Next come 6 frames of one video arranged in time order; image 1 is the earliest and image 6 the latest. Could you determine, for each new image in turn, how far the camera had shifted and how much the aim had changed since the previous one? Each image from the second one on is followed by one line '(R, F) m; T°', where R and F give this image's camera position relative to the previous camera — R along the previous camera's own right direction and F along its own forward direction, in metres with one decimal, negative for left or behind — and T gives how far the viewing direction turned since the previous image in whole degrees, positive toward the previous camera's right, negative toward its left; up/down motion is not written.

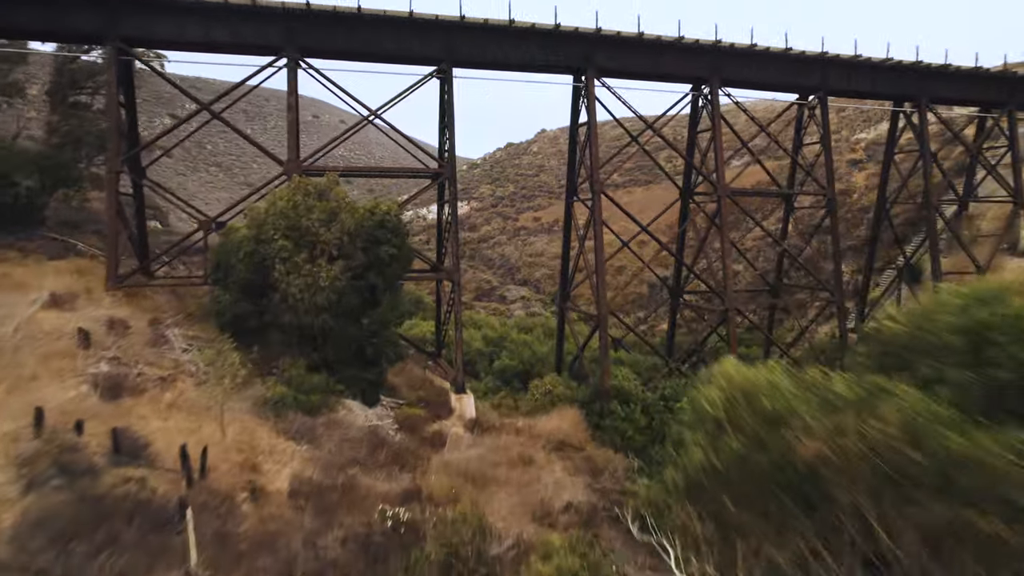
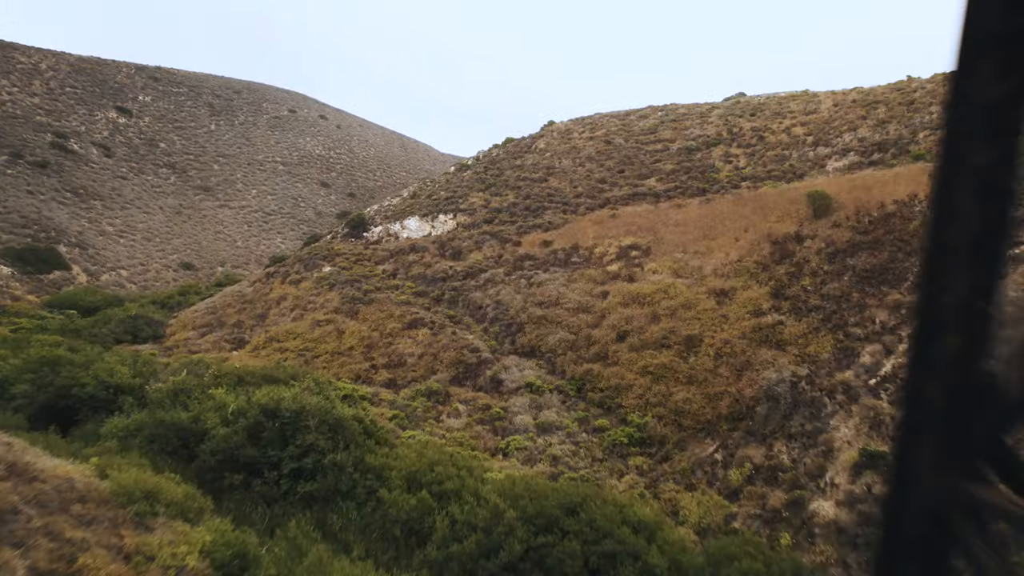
(0.0, +10.0) m; 0°
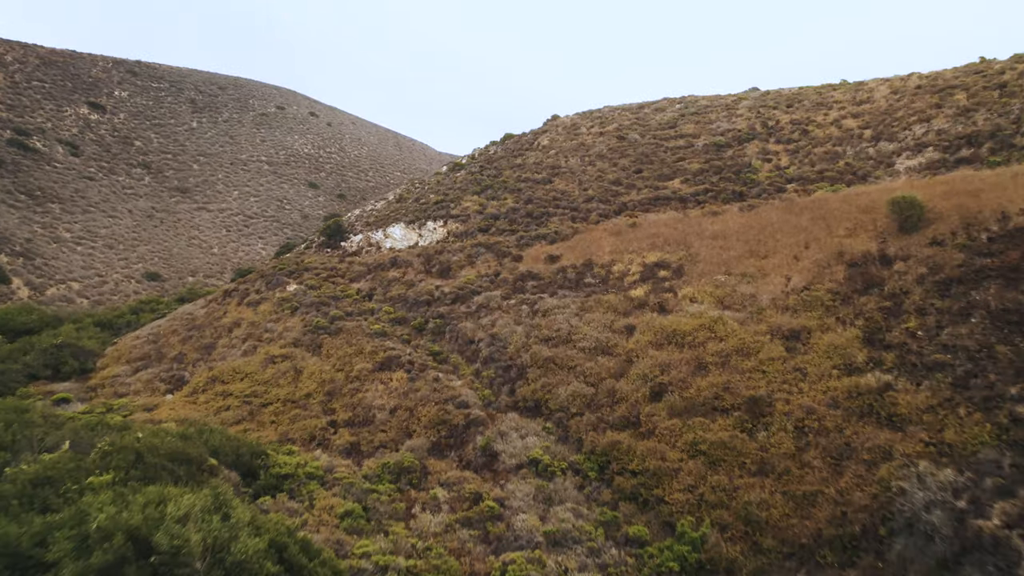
(0.0, +4.2) m; 0°
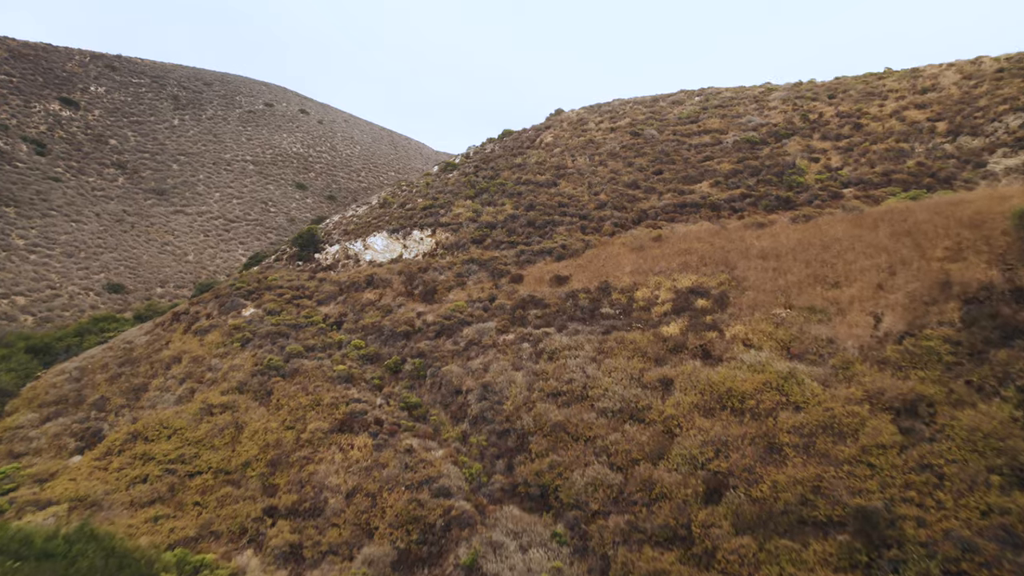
(+0.1, +3.7) m; 0°
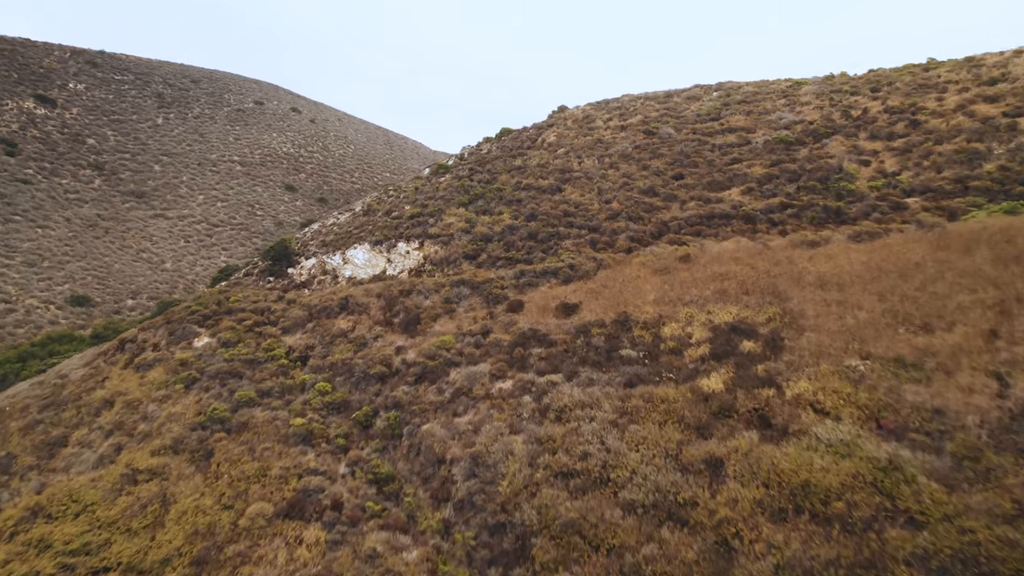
(+0.1, +2.9) m; 0°
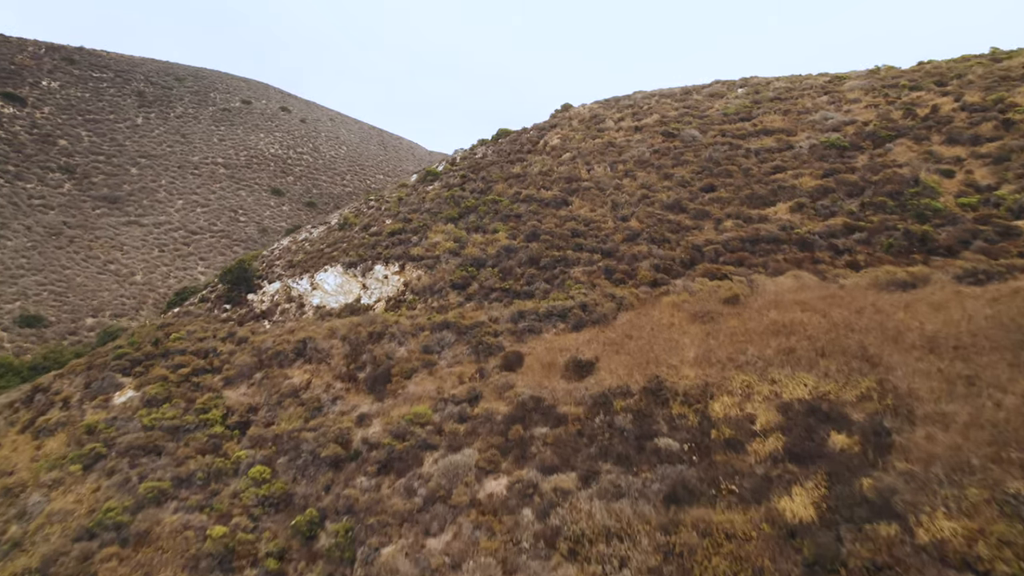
(+0.1, +3.3) m; 0°
